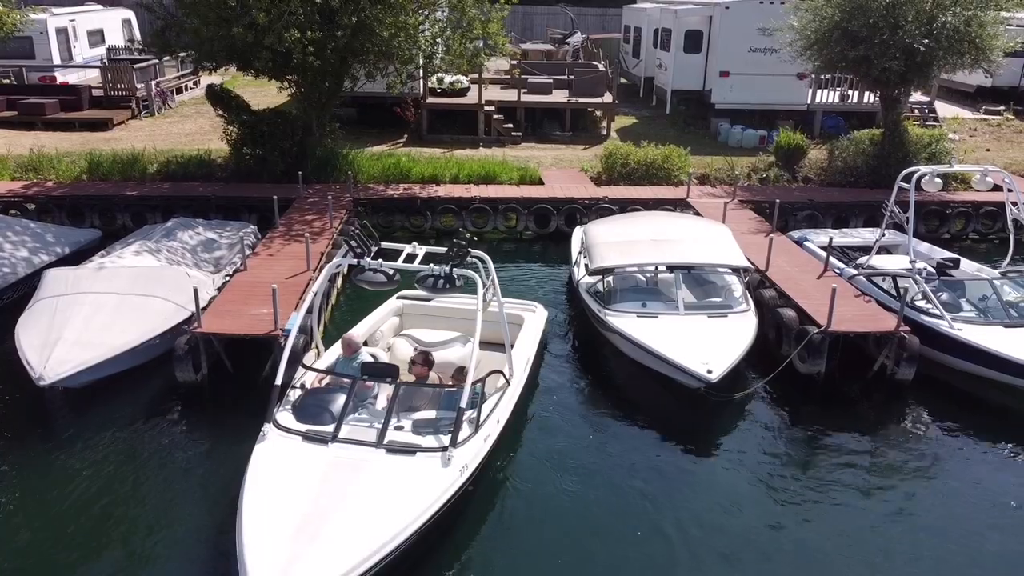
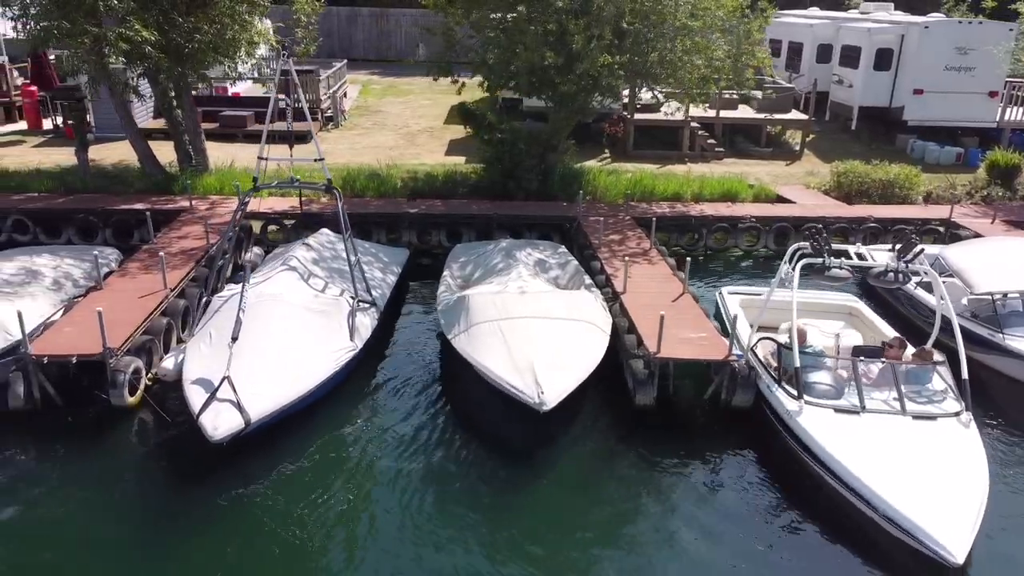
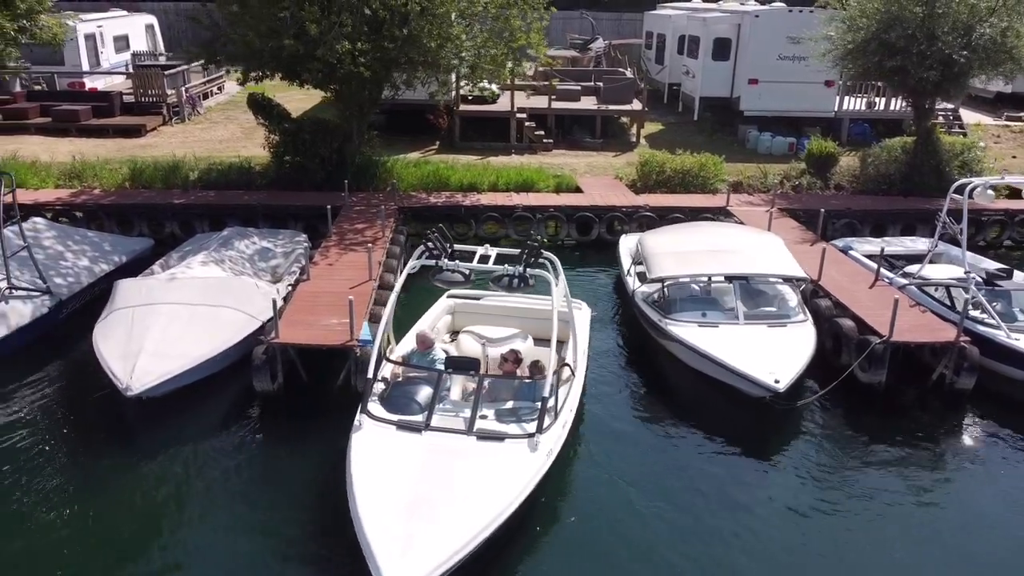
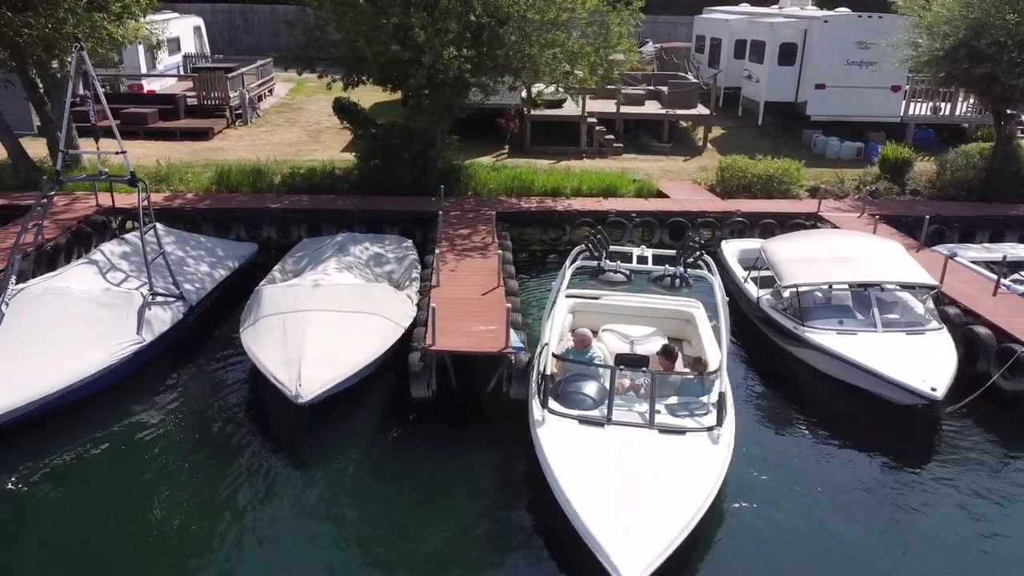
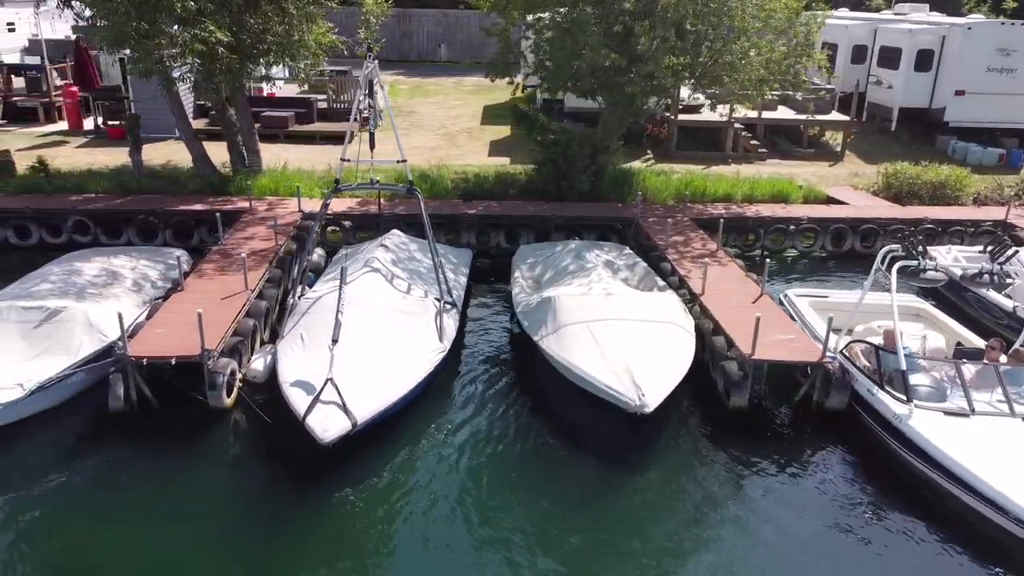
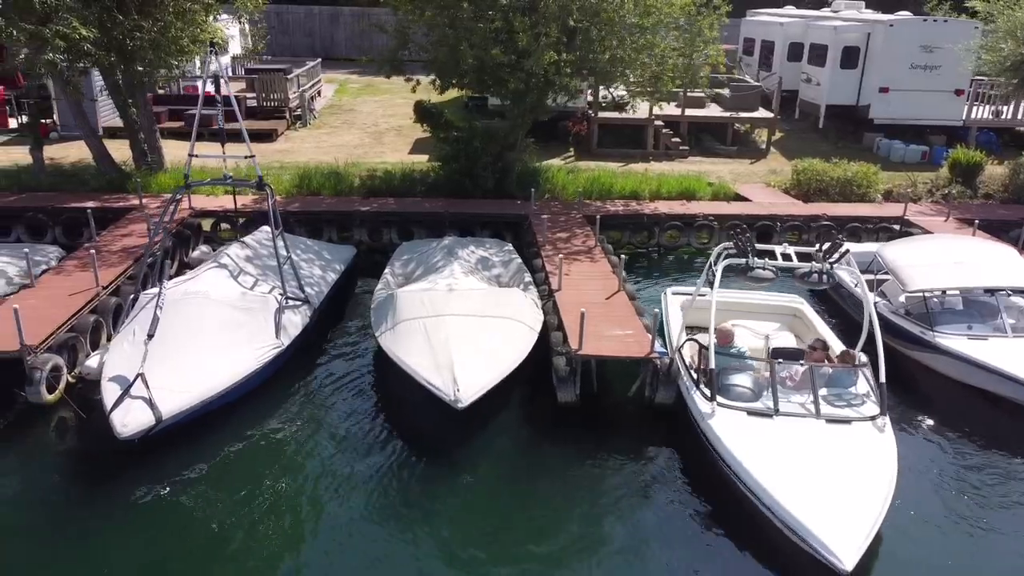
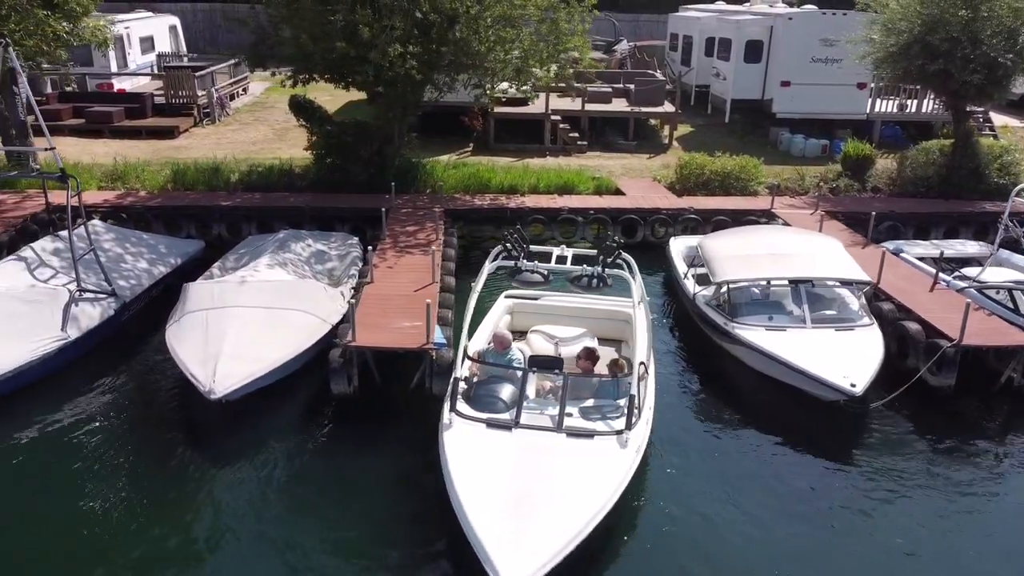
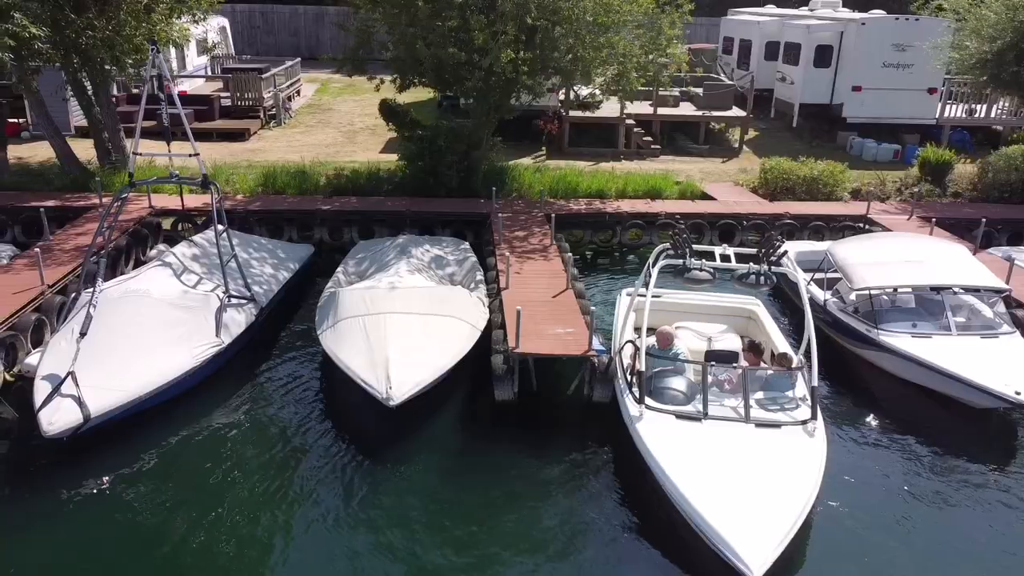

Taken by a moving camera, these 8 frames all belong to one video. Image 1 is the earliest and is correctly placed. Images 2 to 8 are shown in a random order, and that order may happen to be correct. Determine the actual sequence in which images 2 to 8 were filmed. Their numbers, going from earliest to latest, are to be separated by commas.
3, 7, 4, 8, 6, 2, 5
